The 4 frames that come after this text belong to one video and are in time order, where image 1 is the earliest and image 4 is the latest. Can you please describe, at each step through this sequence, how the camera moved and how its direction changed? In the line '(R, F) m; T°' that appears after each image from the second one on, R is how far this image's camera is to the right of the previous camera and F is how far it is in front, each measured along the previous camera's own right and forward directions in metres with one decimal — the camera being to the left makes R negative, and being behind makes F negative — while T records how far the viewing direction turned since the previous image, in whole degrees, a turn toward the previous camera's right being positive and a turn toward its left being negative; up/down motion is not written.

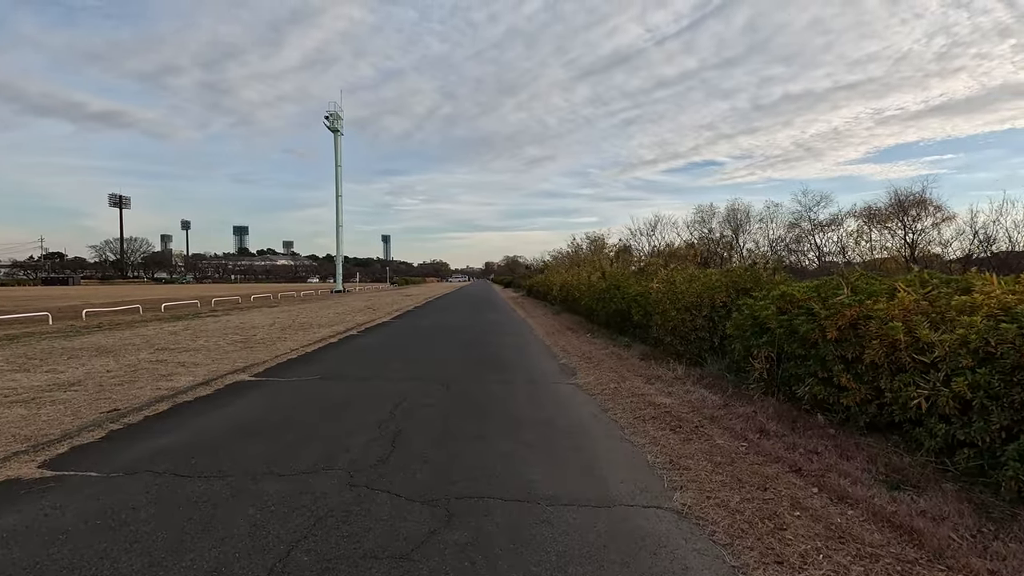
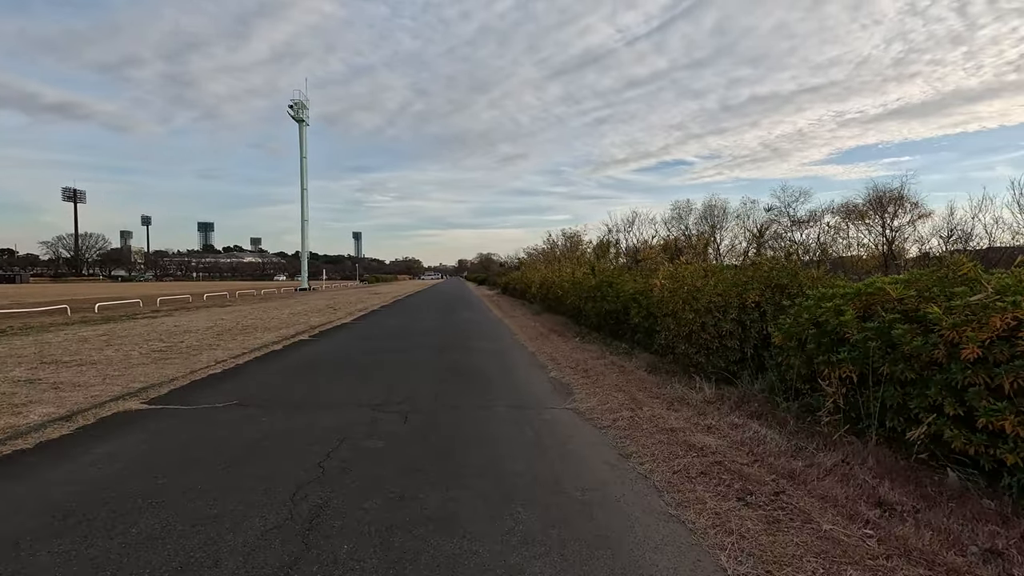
(-0.1, +2.0) m; +3°
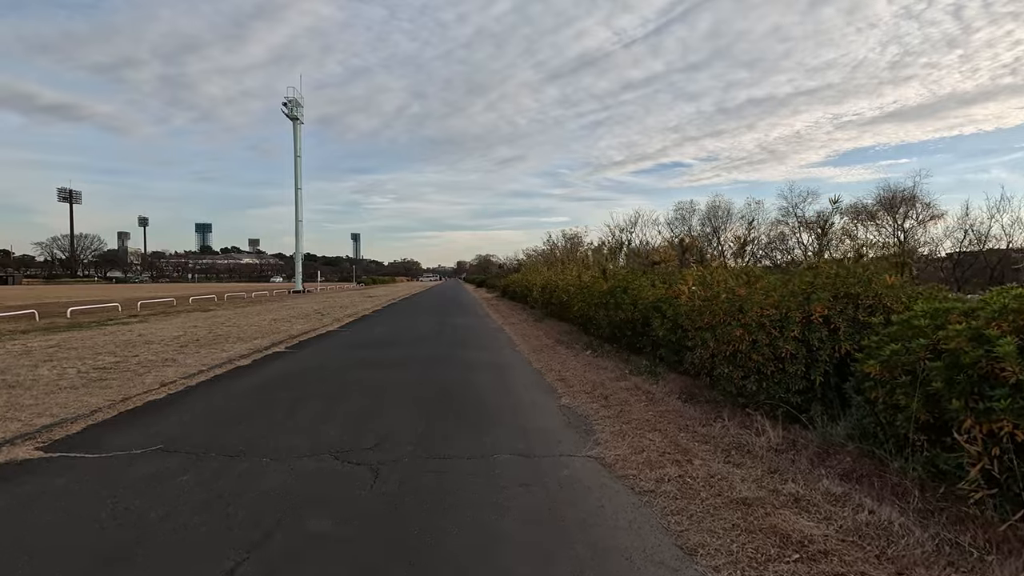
(-0.1, +1.5) m; 0°
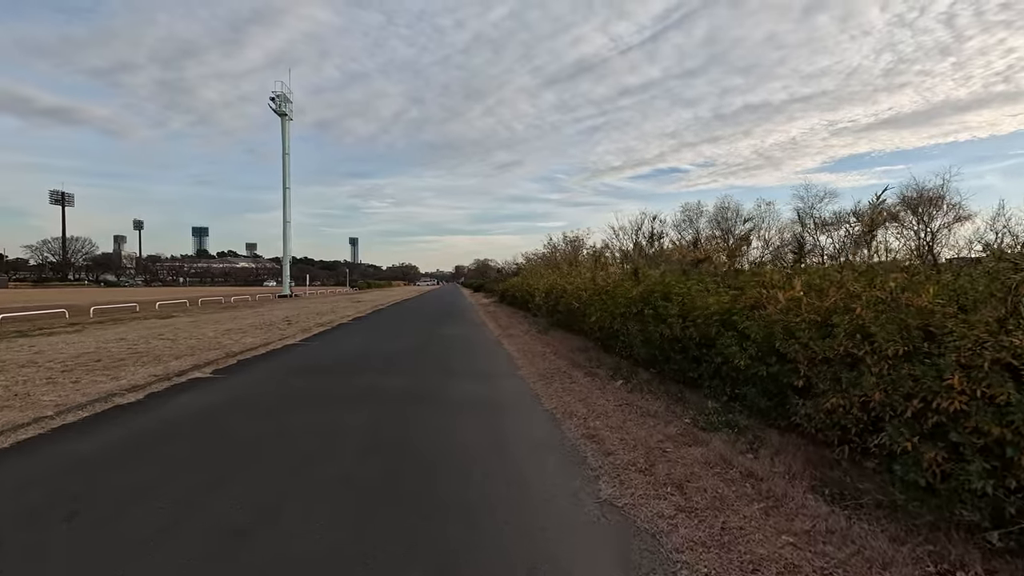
(0.0, +3.0) m; 0°
